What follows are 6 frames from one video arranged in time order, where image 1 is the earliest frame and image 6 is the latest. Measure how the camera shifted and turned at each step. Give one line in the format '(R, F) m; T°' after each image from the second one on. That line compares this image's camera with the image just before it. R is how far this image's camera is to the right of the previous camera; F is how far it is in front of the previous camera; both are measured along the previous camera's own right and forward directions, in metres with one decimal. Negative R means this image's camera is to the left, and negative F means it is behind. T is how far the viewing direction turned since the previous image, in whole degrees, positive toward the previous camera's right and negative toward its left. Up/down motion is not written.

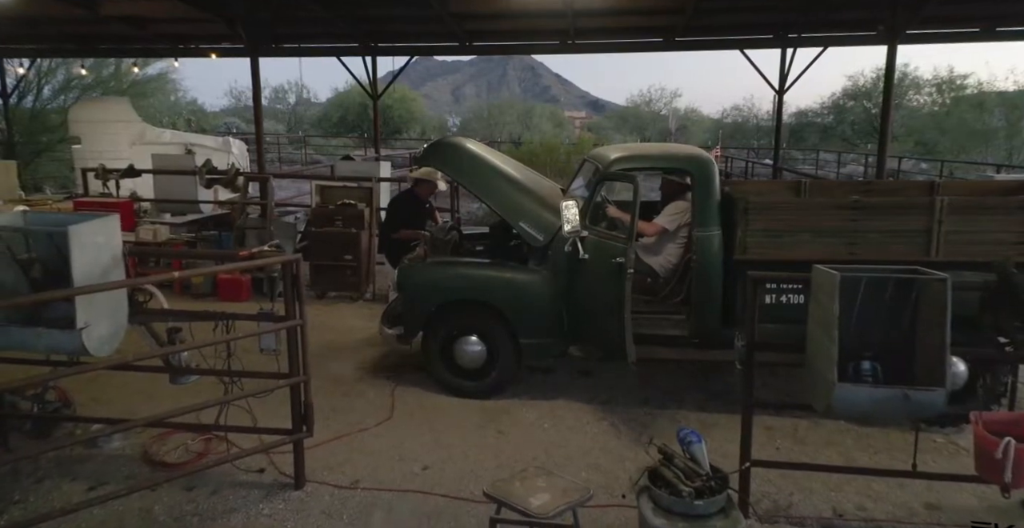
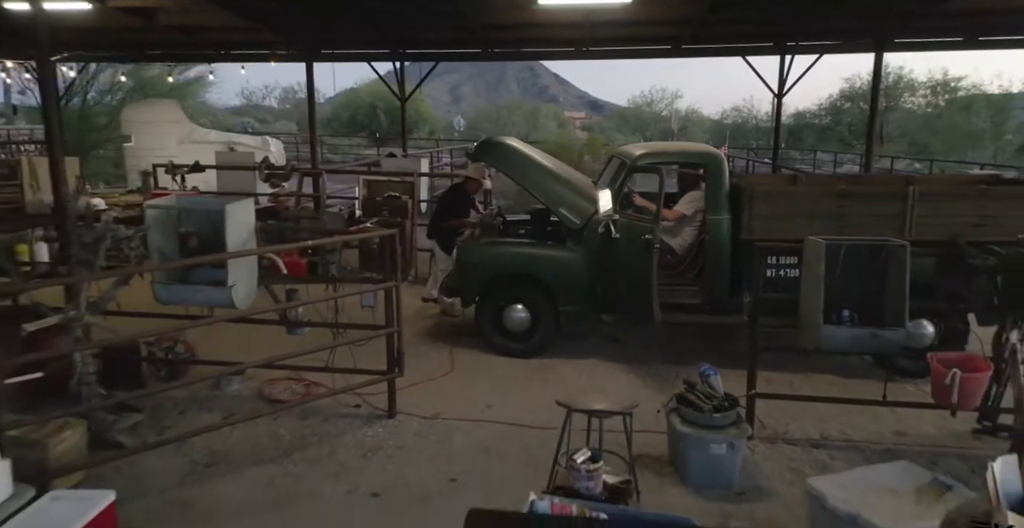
(-0.3, -0.7) m; 0°
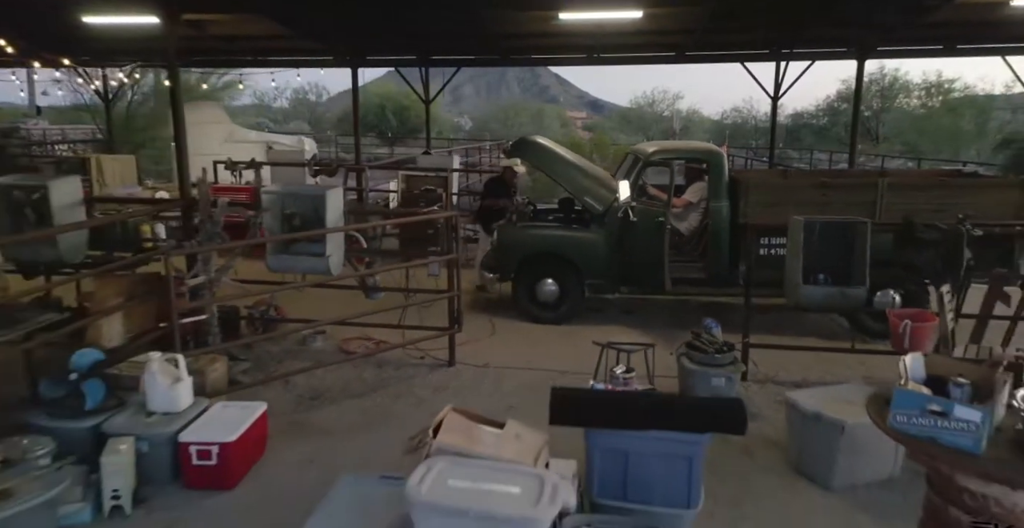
(-0.3, -0.9) m; 0°
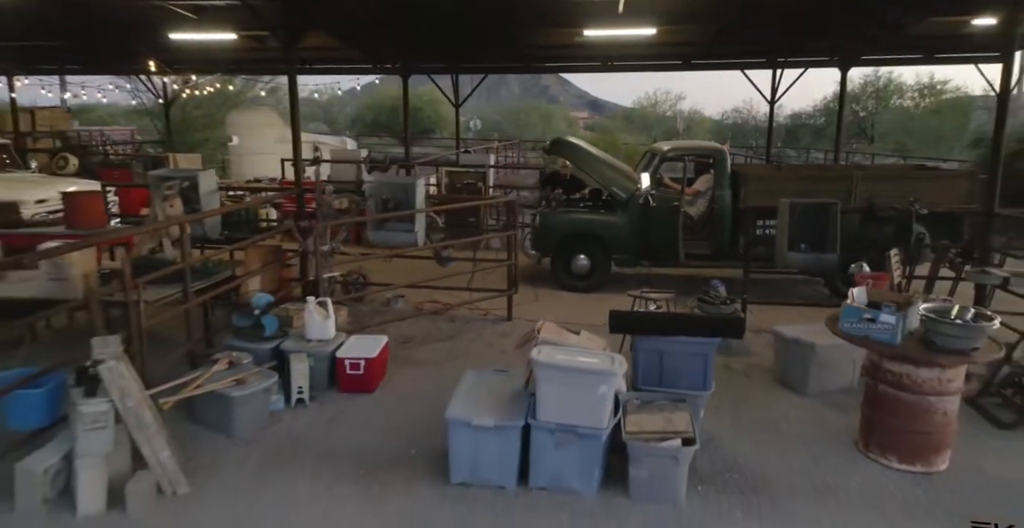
(-0.4, -1.2) m; 0°
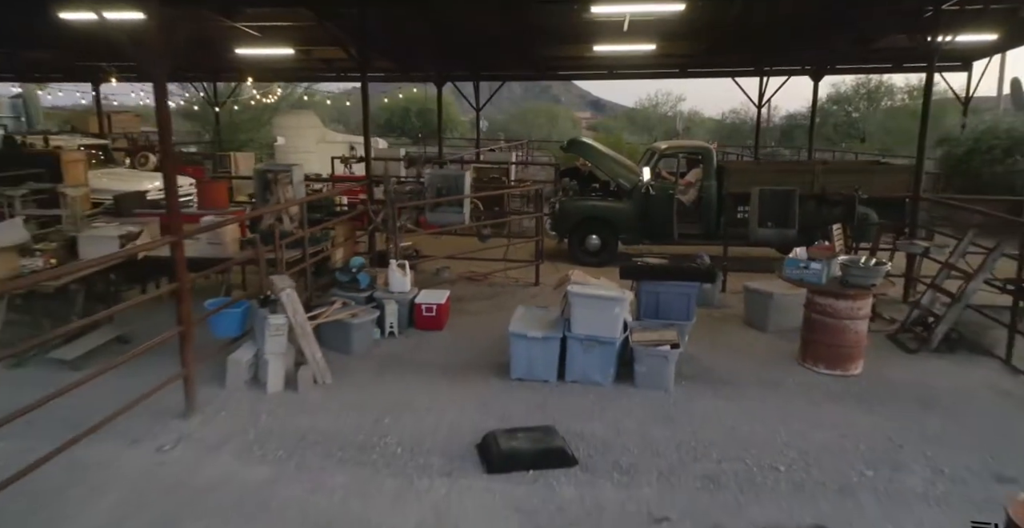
(-0.3, -1.4) m; 0°
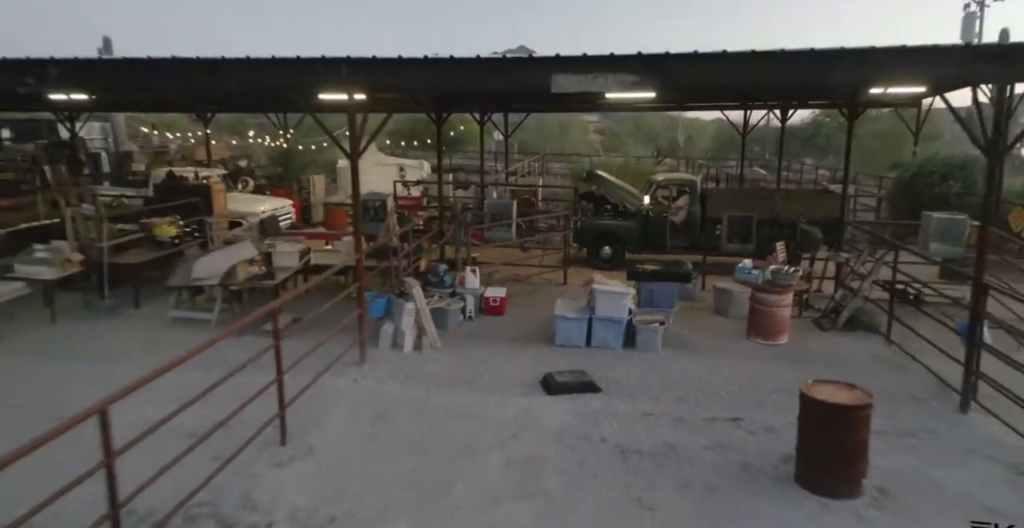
(-0.5, -2.5) m; -1°
